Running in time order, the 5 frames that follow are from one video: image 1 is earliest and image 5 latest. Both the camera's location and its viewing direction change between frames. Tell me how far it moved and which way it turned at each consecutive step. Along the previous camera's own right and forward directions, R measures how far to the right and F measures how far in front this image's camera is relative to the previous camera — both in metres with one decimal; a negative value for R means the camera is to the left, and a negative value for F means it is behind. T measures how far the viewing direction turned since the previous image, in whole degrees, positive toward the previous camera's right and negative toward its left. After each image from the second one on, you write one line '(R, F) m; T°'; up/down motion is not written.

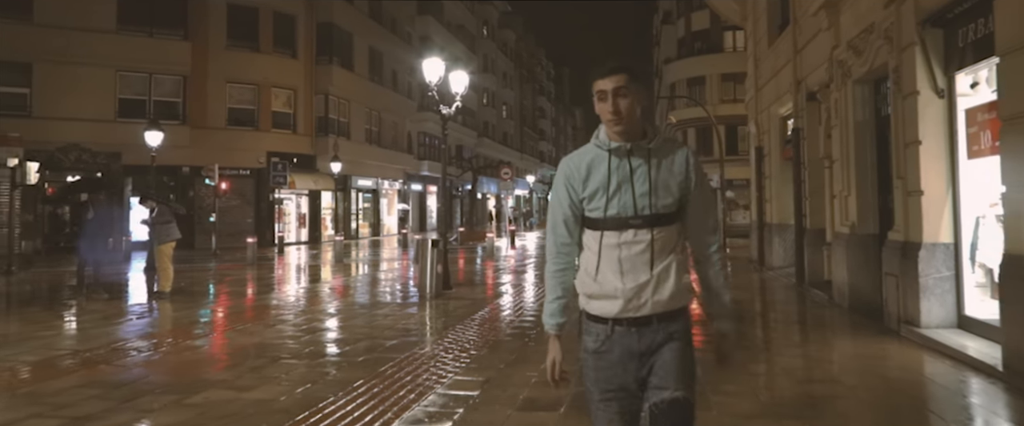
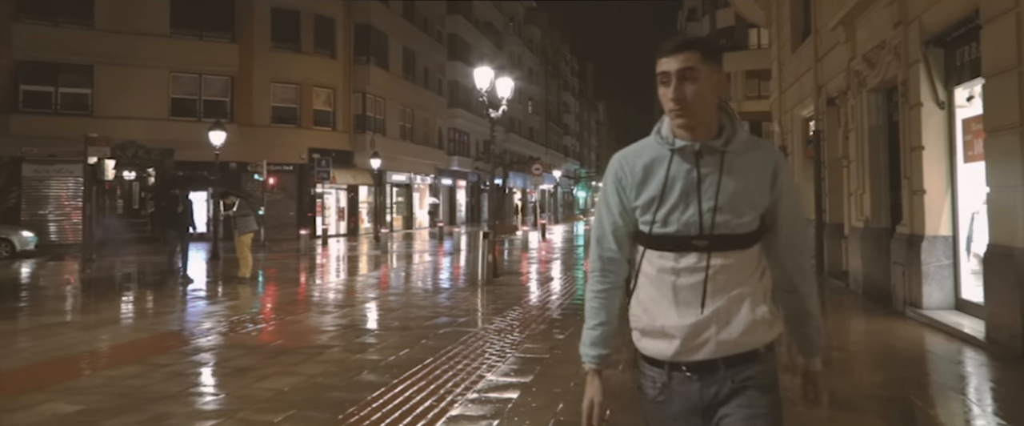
(-0.4, -1.1) m; -2°
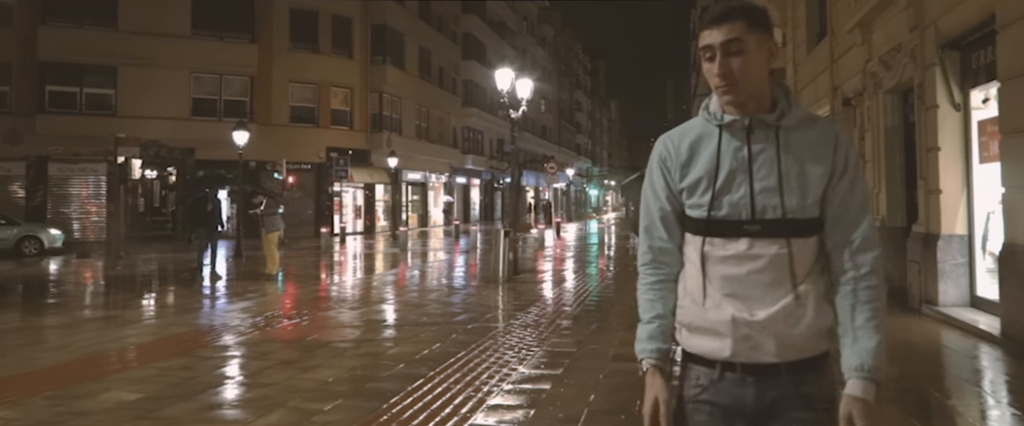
(-0.2, -0.3) m; -1°
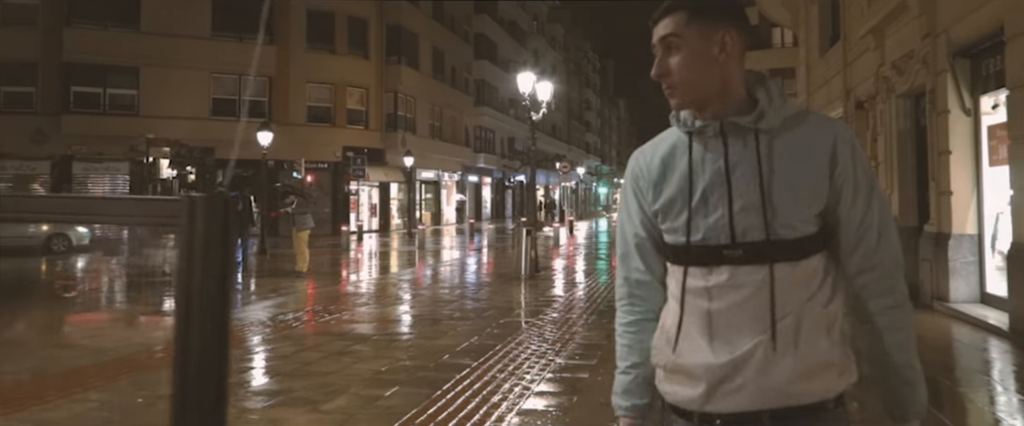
(-0.3, -0.4) m; -1°
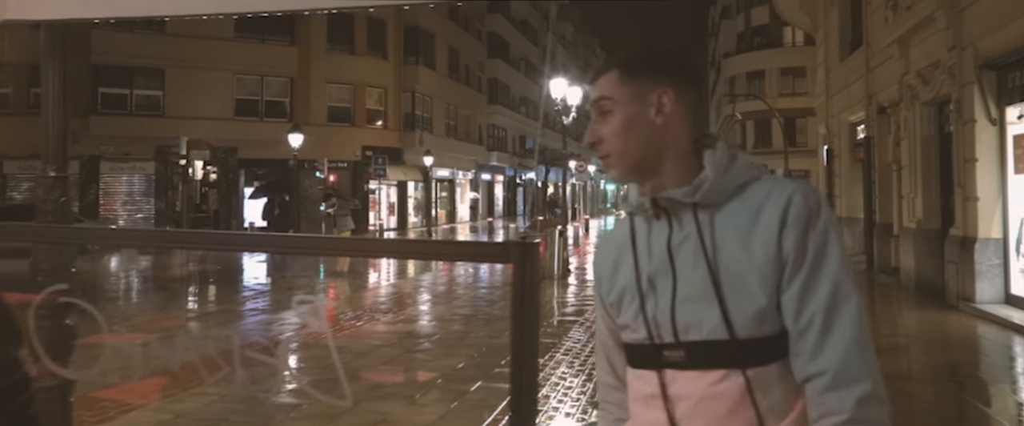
(-0.6, -0.5) m; 0°
